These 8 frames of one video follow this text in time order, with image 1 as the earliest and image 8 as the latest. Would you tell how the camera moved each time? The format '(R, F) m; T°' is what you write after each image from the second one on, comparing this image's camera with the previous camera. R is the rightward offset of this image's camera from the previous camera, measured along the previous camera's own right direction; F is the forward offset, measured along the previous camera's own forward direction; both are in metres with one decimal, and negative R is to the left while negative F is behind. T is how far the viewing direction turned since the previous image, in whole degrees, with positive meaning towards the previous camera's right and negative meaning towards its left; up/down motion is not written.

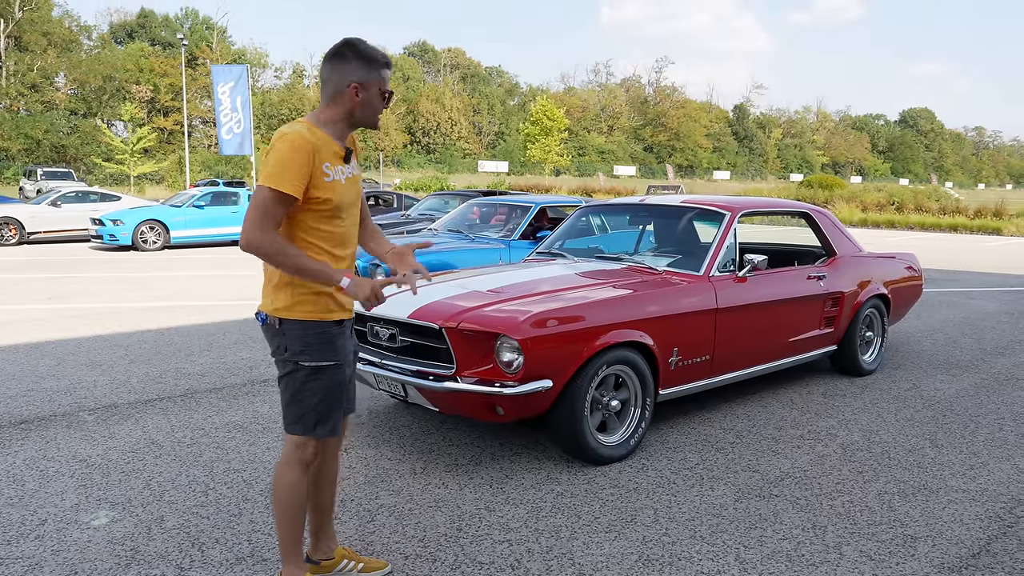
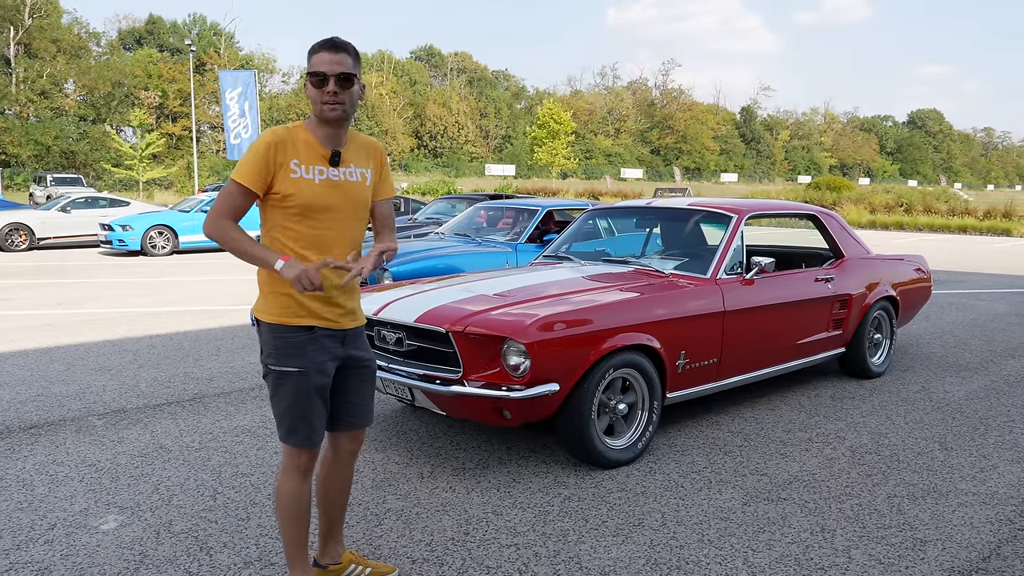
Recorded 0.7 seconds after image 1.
(0.0, 0.0) m; -1°
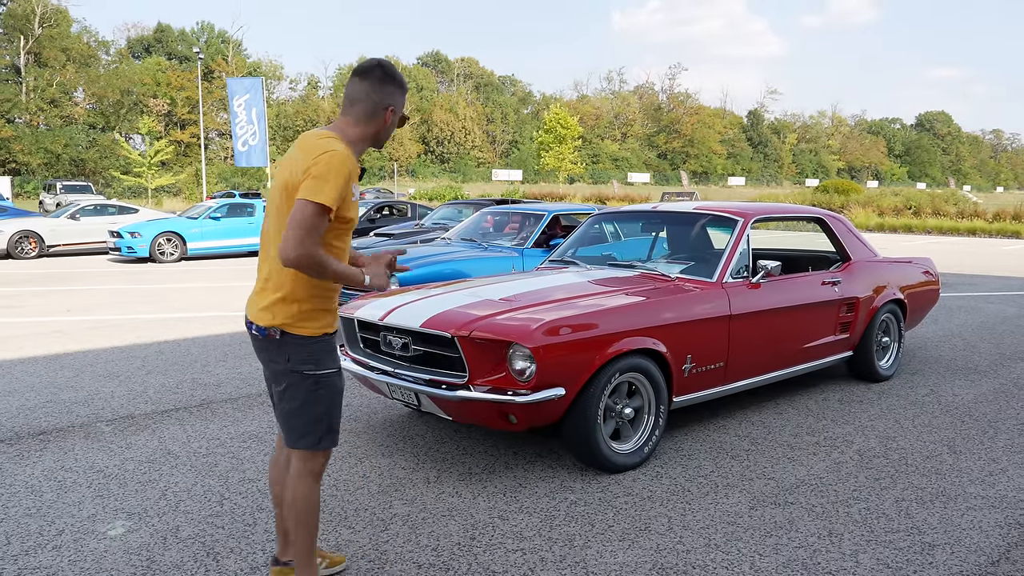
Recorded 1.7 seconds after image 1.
(0.0, 0.0) m; -1°
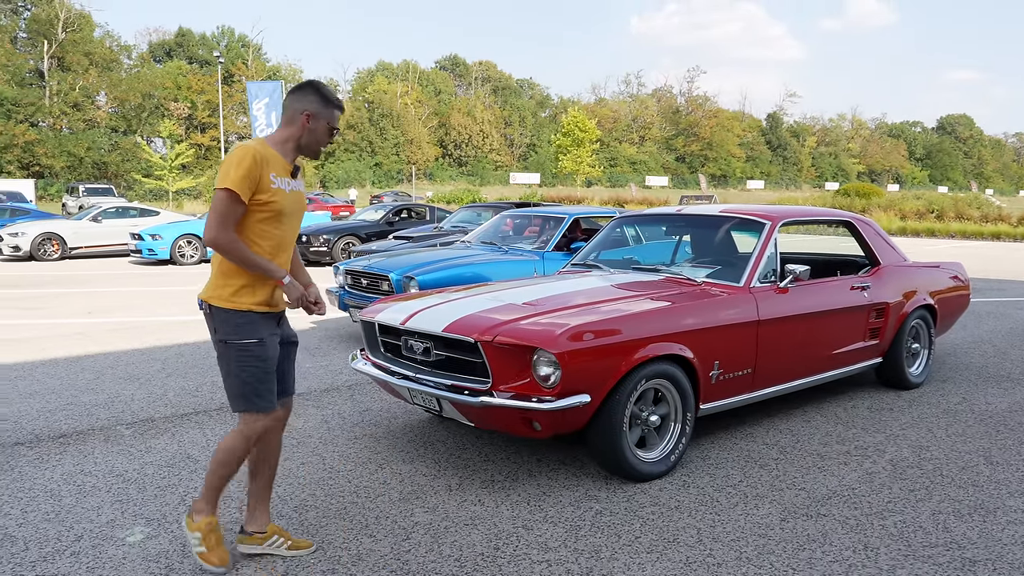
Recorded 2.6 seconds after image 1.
(0.0, +0.1) m; -1°
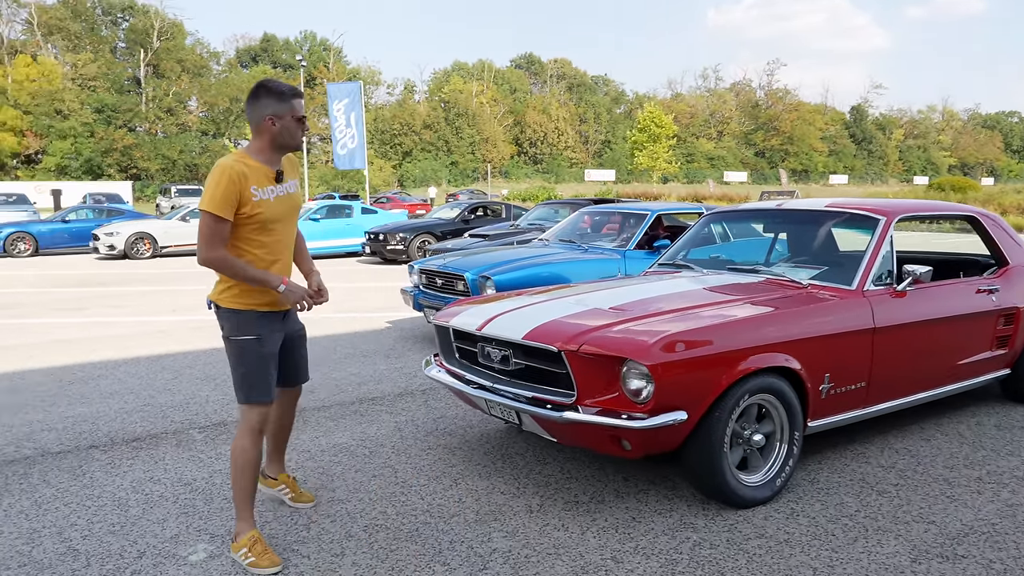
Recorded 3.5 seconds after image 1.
(-0.1, +0.3) m; -5°
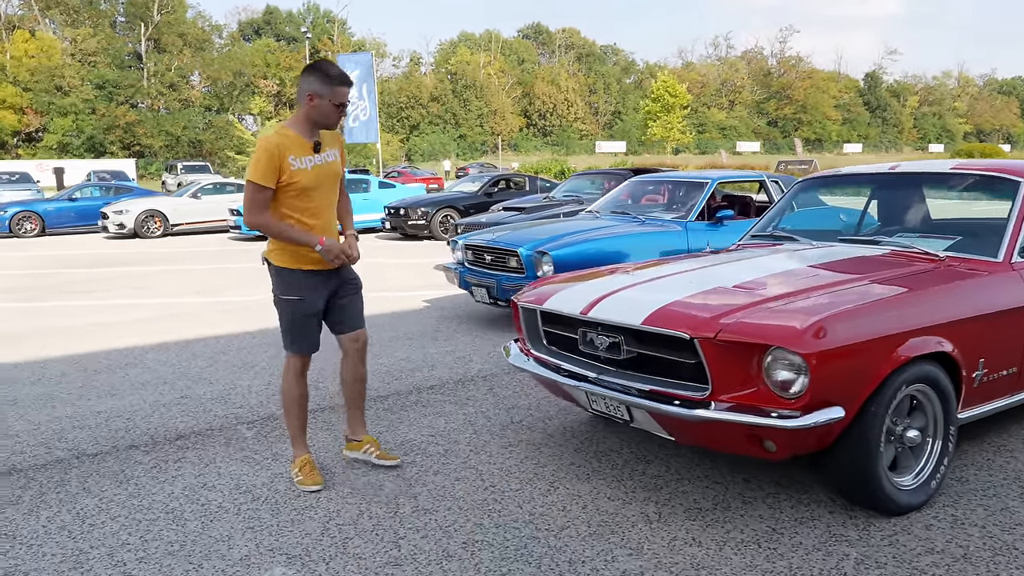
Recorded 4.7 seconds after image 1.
(-0.4, +0.5) m; -1°
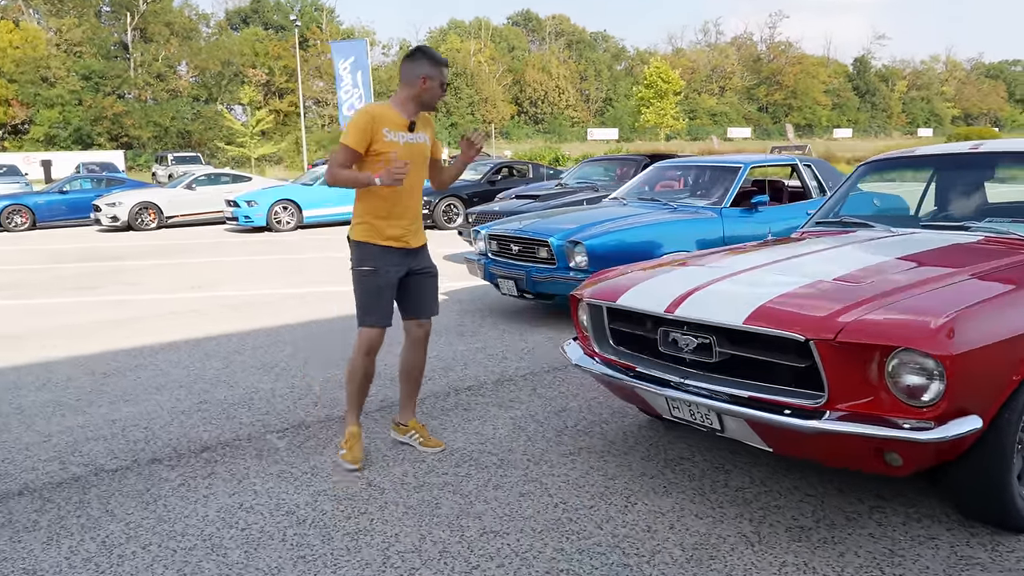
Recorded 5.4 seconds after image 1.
(-0.3, +0.4) m; +1°
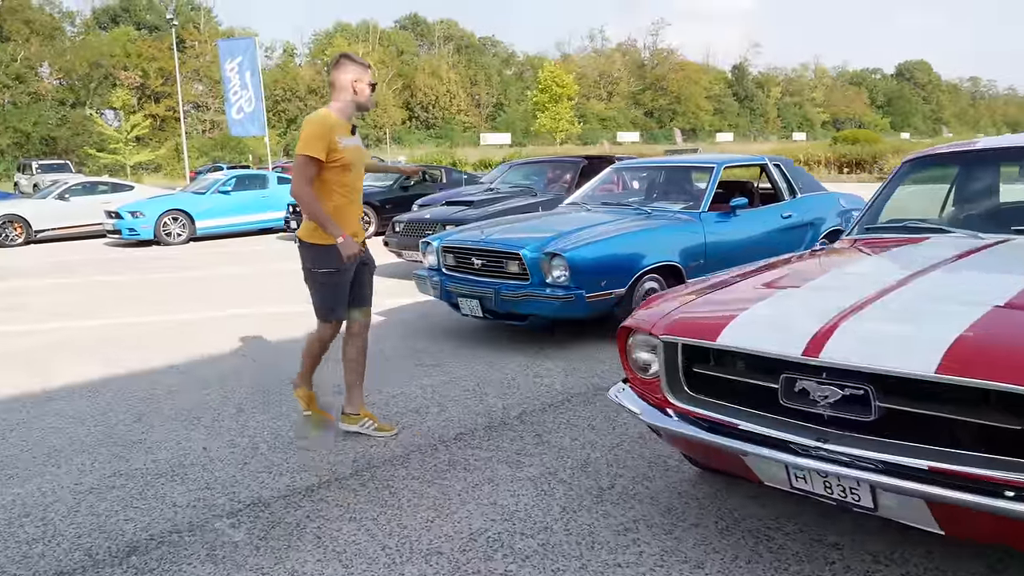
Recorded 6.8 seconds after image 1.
(-0.5, +0.9) m; +8°
